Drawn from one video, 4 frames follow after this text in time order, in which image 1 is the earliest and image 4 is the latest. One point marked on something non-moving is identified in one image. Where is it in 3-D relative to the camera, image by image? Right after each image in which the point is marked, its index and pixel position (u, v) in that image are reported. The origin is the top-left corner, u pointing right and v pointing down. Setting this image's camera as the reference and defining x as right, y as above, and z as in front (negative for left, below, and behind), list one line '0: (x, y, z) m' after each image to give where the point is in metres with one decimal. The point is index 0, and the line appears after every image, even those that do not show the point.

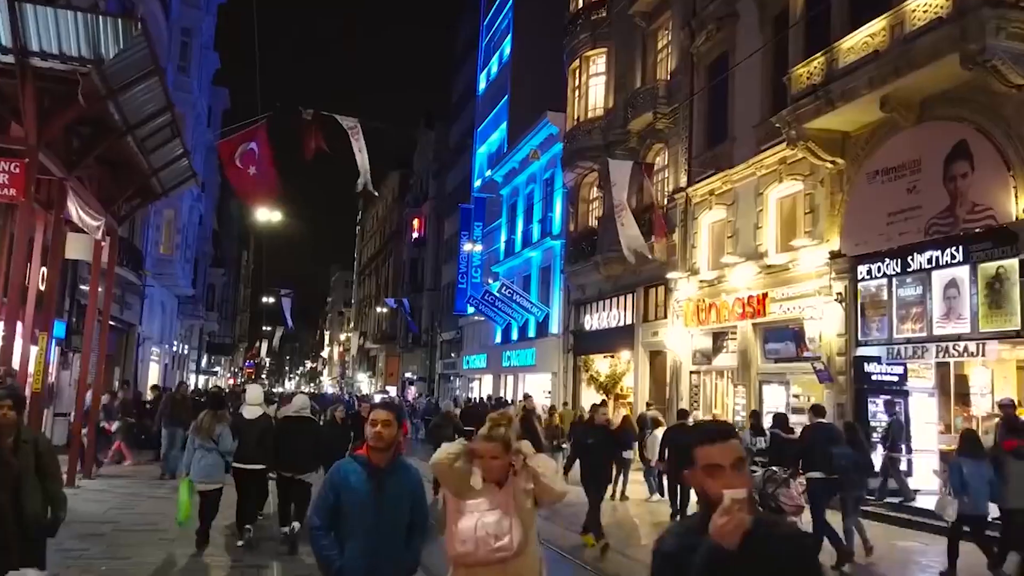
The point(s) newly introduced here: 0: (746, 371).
0: (+5.5, -1.9, +19.3) m
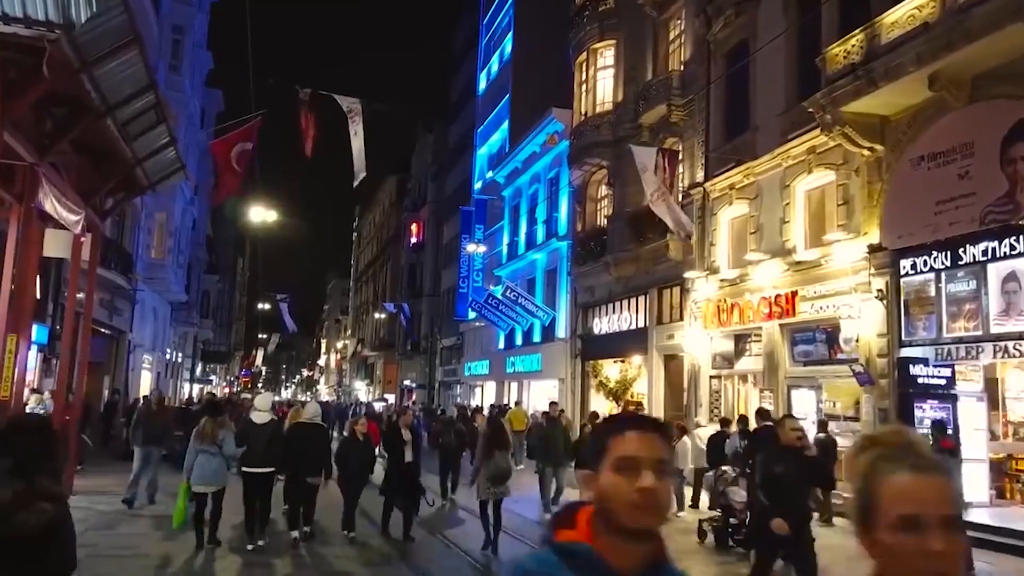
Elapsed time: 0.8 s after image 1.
0: (+5.7, -1.9, +18.1) m
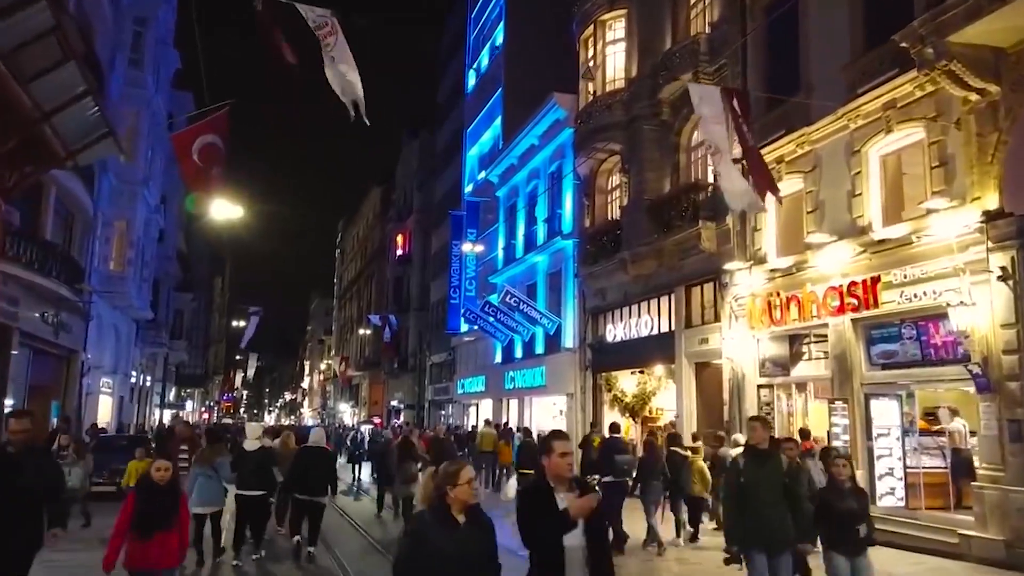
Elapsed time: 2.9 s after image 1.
0: (+6.0, -1.7, +14.8) m
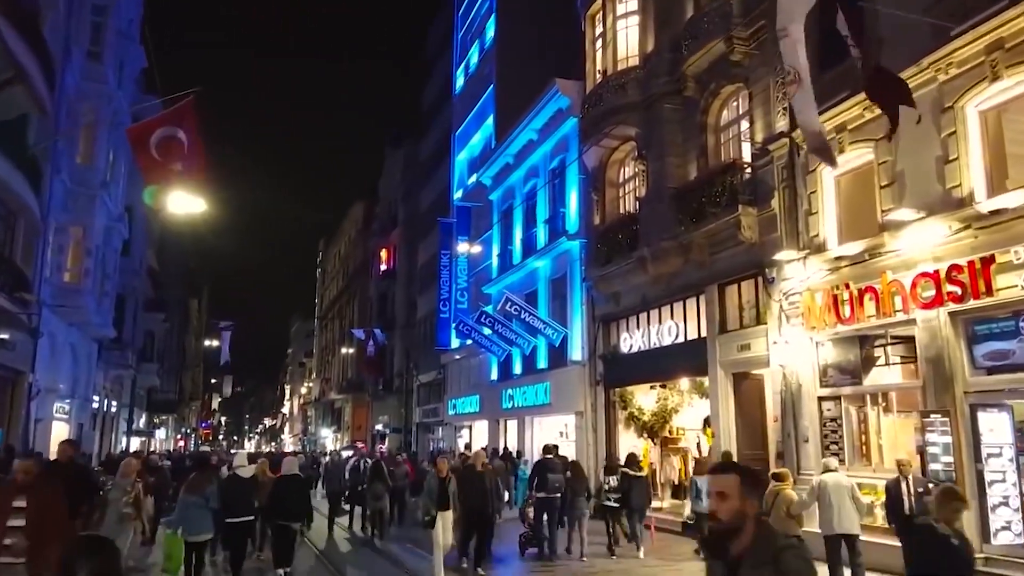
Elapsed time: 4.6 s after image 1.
0: (+6.3, -1.5, +12.0) m
